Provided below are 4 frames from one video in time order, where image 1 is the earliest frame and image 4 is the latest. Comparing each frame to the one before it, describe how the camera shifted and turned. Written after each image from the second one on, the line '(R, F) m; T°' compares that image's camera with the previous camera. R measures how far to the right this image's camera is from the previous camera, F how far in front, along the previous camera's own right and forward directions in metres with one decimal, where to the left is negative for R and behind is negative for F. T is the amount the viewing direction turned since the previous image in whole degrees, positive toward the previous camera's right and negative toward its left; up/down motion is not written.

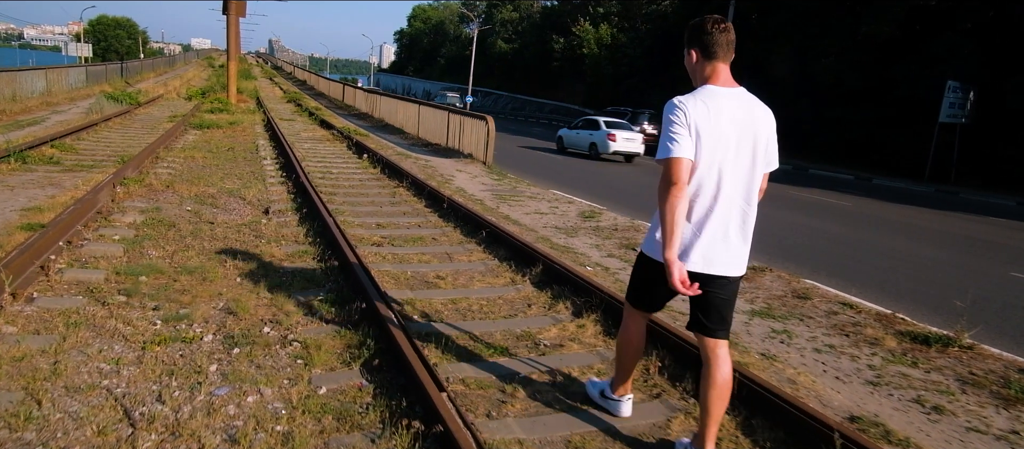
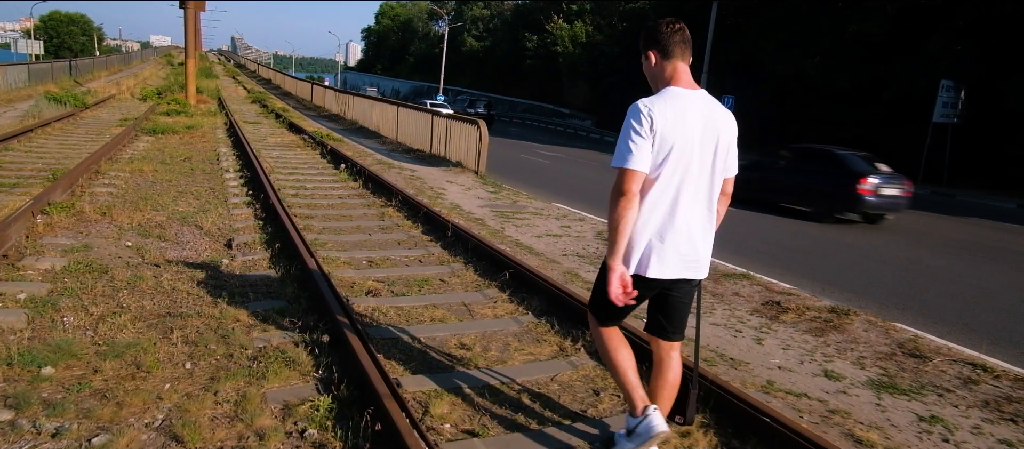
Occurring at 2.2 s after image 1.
(-0.5, +1.5) m; +3°
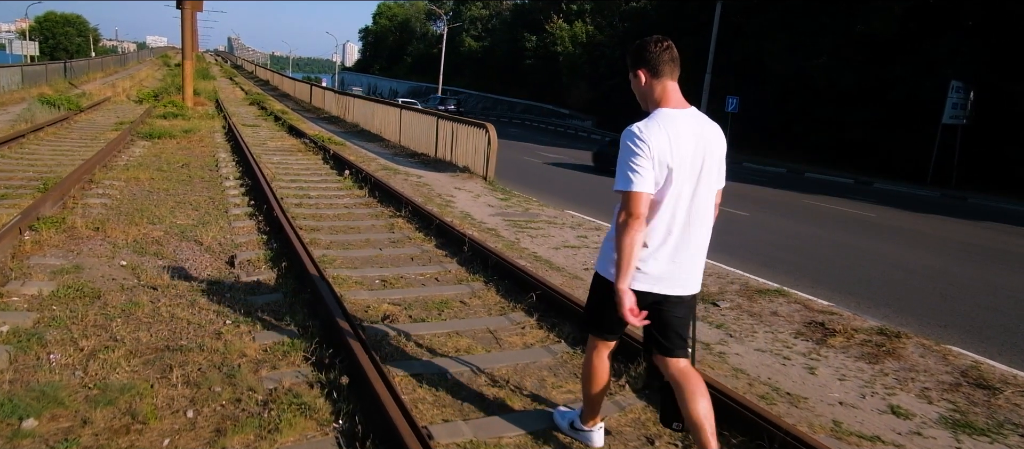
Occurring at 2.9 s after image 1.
(-0.2, +0.4) m; 0°
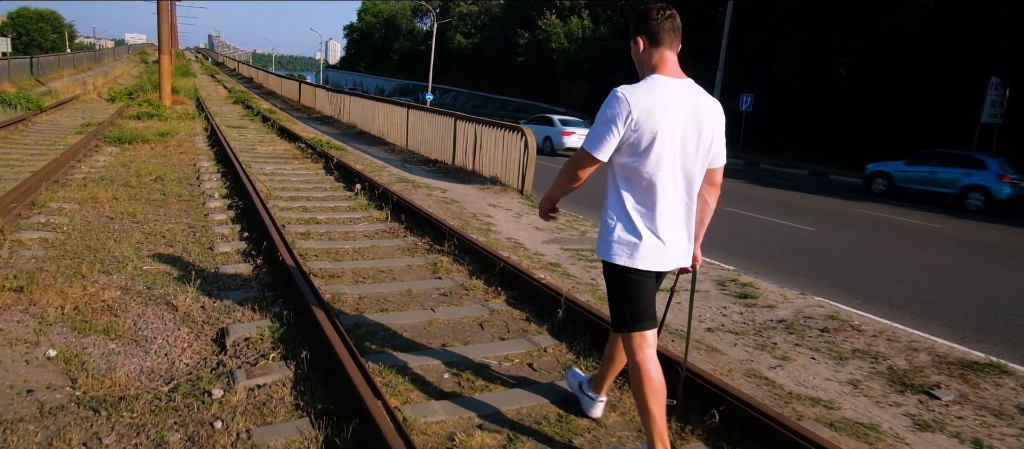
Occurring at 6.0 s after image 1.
(-0.9, +2.0) m; +1°
